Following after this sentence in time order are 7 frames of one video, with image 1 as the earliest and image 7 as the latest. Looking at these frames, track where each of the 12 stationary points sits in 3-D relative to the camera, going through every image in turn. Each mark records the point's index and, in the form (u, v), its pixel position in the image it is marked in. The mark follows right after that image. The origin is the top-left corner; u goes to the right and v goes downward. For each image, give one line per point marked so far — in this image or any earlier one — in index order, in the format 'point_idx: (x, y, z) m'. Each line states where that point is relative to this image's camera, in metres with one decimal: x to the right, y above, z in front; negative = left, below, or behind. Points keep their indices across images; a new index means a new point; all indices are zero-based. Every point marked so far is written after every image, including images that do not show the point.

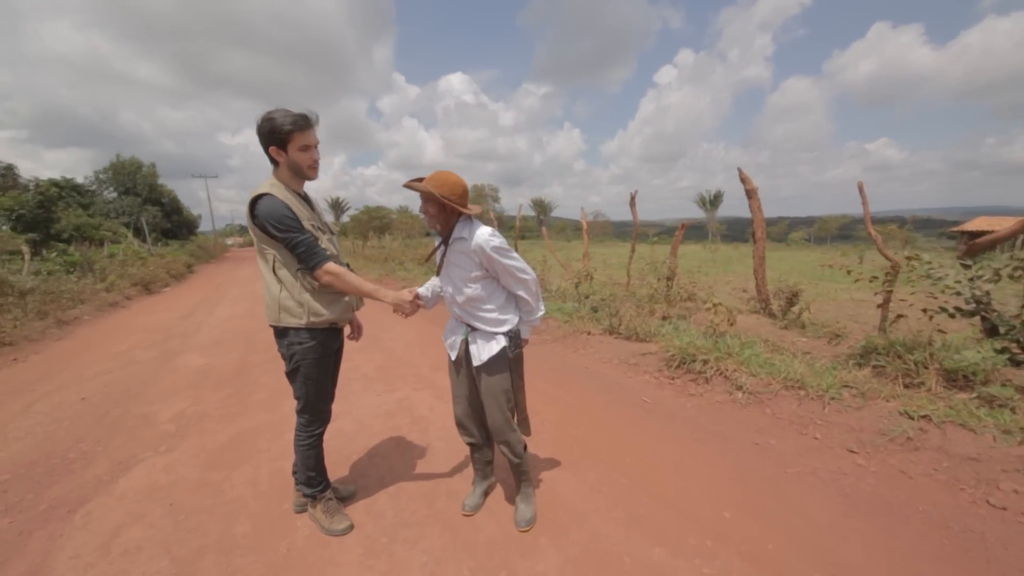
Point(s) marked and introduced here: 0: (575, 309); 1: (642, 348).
0: (+0.9, -0.3, +6.7) m
1: (+1.4, -0.7, +5.2) m
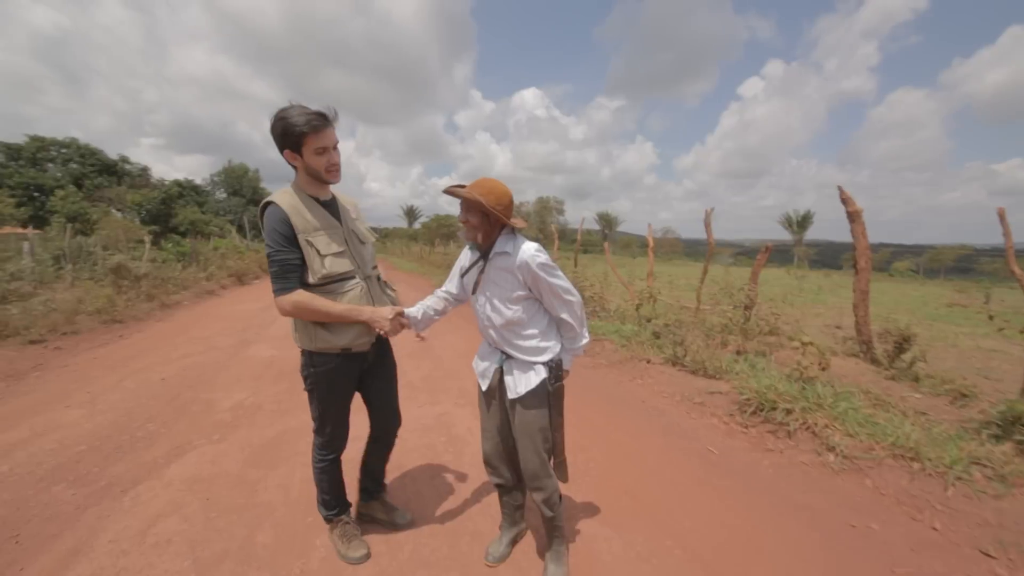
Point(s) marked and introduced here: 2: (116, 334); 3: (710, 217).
0: (+1.5, -0.6, +6.1) m
1: (+1.8, -0.9, +4.6) m
2: (-7.3, -0.6, +10.1) m
3: (+2.8, +0.9, +6.7) m
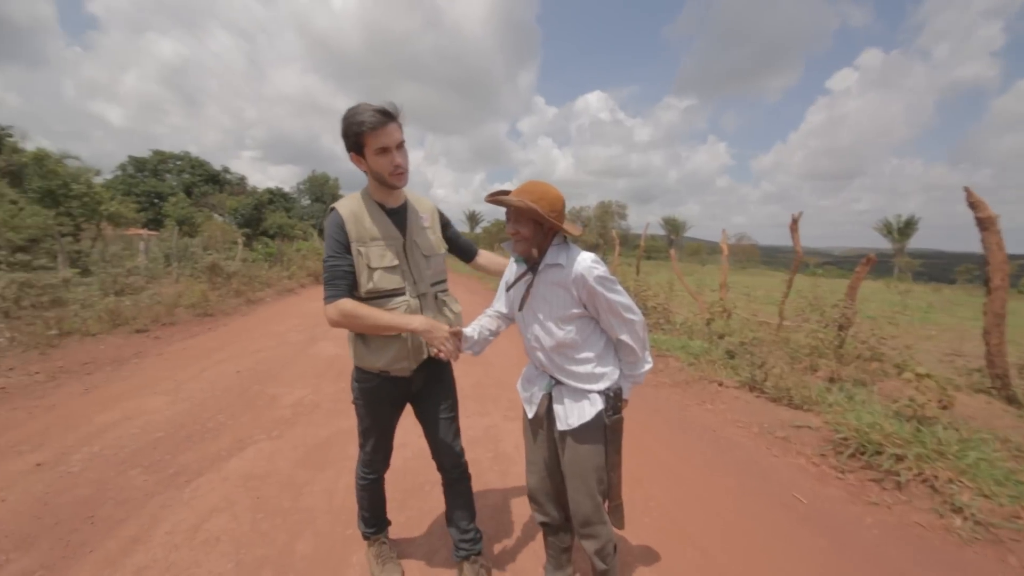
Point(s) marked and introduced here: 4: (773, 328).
0: (+2.2, -0.7, +5.6) m
1: (+2.2, -1.0, +4.0) m
2: (-6.1, -0.6, +10.6) m
3: (+3.5, +0.8, +6.0) m
4: (+3.2, -0.5, +6.1) m
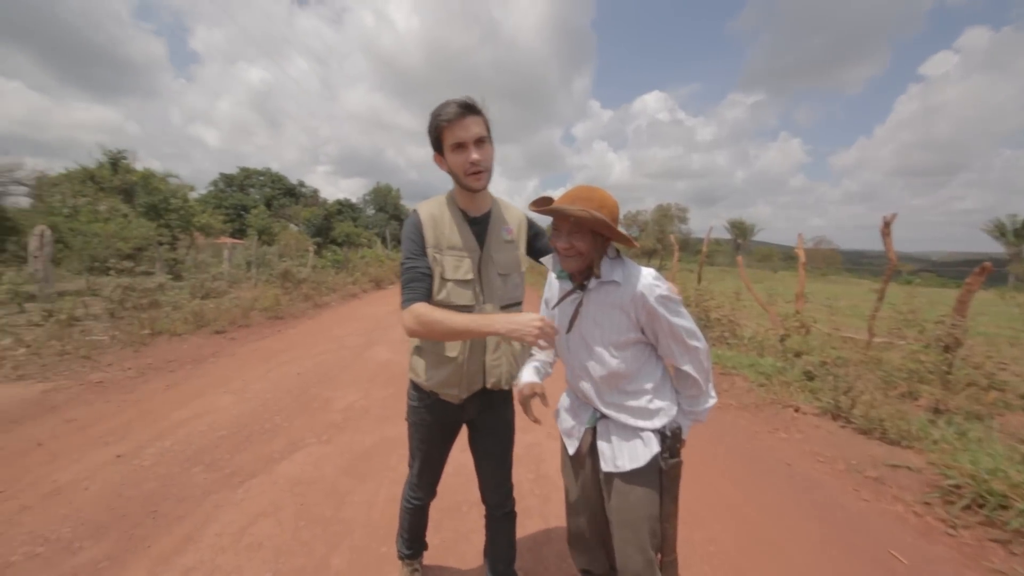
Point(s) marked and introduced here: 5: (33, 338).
0: (+2.6, -0.8, +5.0) m
1: (+2.5, -1.1, +3.4) m
2: (-5.0, -0.7, +10.9) m
3: (+4.0, +0.7, +5.3) m
4: (+3.8, -0.6, +5.4) m
5: (-7.1, -0.7, +7.9) m
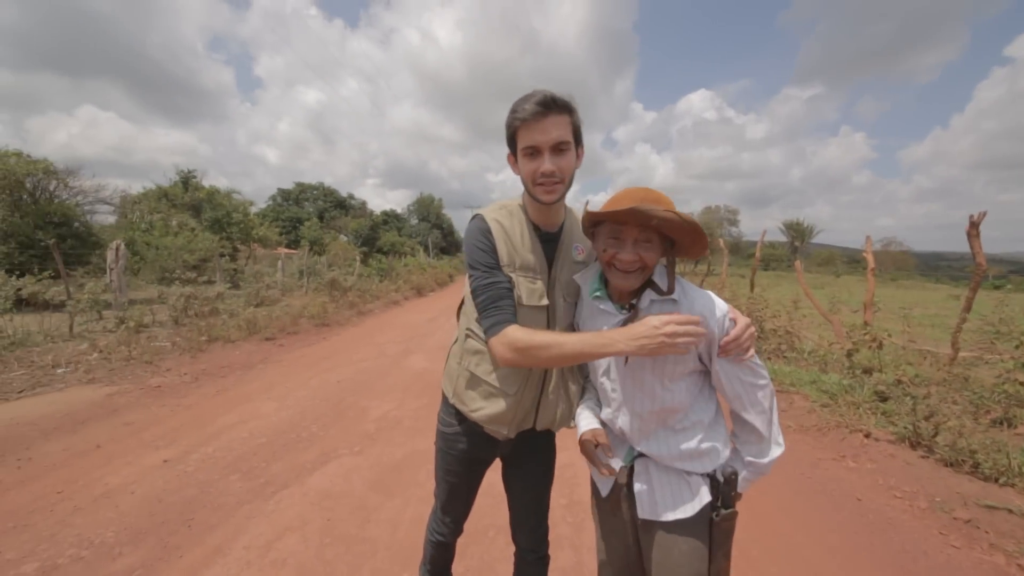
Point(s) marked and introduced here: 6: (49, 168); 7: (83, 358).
0: (+2.9, -0.9, +4.5) m
1: (+2.7, -1.2, +2.9) m
2: (-4.2, -0.9, +11.0) m
3: (+4.3, +0.6, +4.8) m
4: (+4.1, -0.7, +4.8) m
5: (-6.6, -0.8, +8.2) m
6: (-11.3, +2.9, +12.4) m
7: (-6.0, -1.0, +7.1) m
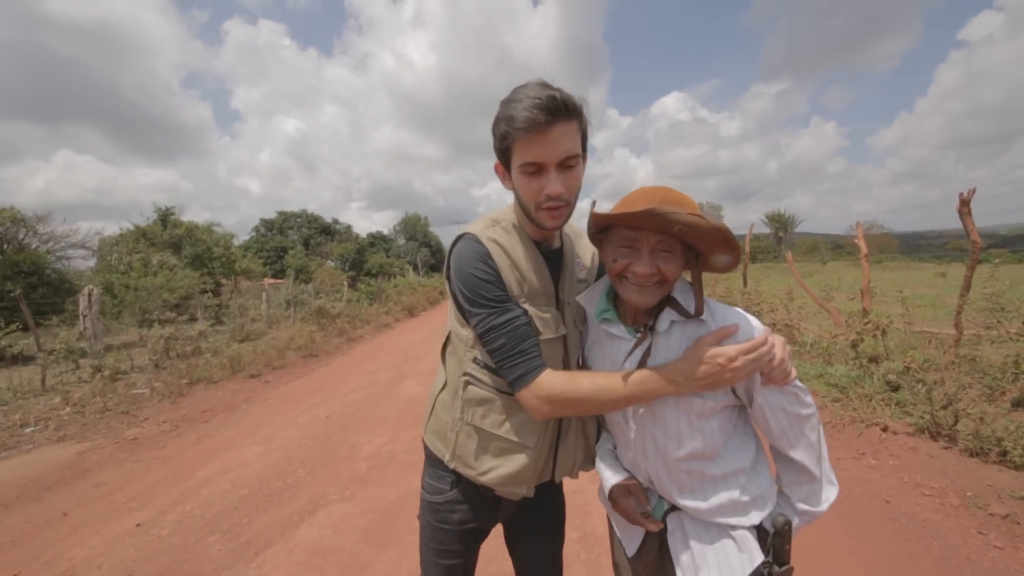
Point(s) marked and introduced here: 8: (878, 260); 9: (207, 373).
0: (+2.9, -0.8, +4.3) m
1: (+2.7, -1.1, +2.7) m
2: (-4.4, -1.5, +10.6) m
3: (+4.2, +0.8, +4.6) m
4: (+4.0, -0.5, +4.7) m
5: (-6.7, -1.6, +7.8) m
6: (-11.8, +1.6, +12.0) m
7: (-6.0, -1.7, +6.7) m
8: (+13.3, +1.0, +18.7) m
9: (-5.1, -1.4, +8.5) m
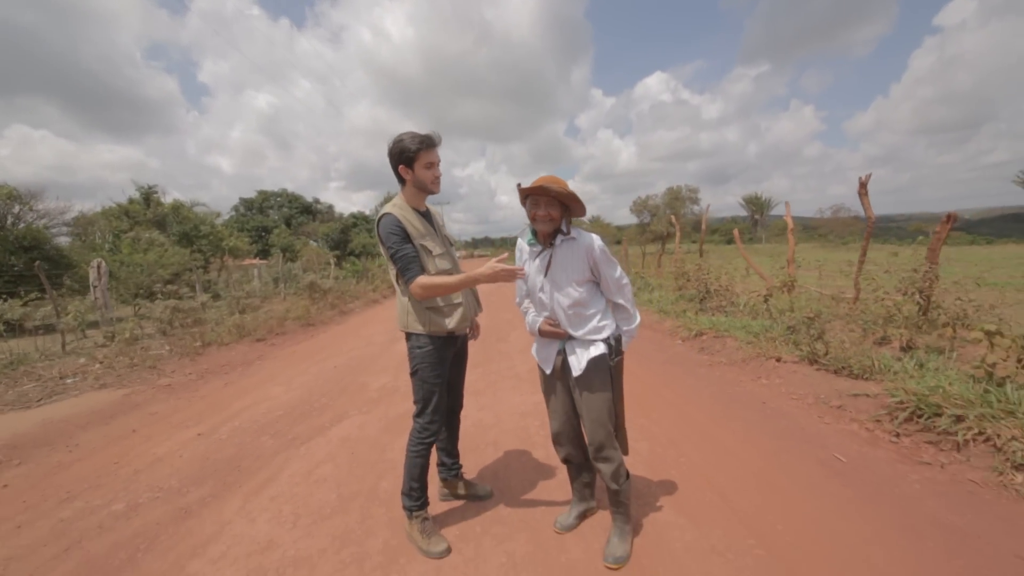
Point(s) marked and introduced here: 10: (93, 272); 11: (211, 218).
0: (+2.7, -0.4, +5.4) m
1: (+2.6, -0.7, +3.8) m
2: (-4.8, -0.9, +11.5) m
3: (+4.0, +1.1, +5.7) m
4: (+3.8, -0.2, +5.8) m
5: (-7.0, -1.1, +8.6) m
6: (-12.2, +2.3, +12.5) m
7: (-6.3, -1.2, +7.5) m
8: (+12.6, +1.8, +20.0) m
9: (-5.4, -0.9, +9.3) m
10: (-9.2, +0.4, +11.2) m
11: (-11.7, +2.8, +19.9) m
